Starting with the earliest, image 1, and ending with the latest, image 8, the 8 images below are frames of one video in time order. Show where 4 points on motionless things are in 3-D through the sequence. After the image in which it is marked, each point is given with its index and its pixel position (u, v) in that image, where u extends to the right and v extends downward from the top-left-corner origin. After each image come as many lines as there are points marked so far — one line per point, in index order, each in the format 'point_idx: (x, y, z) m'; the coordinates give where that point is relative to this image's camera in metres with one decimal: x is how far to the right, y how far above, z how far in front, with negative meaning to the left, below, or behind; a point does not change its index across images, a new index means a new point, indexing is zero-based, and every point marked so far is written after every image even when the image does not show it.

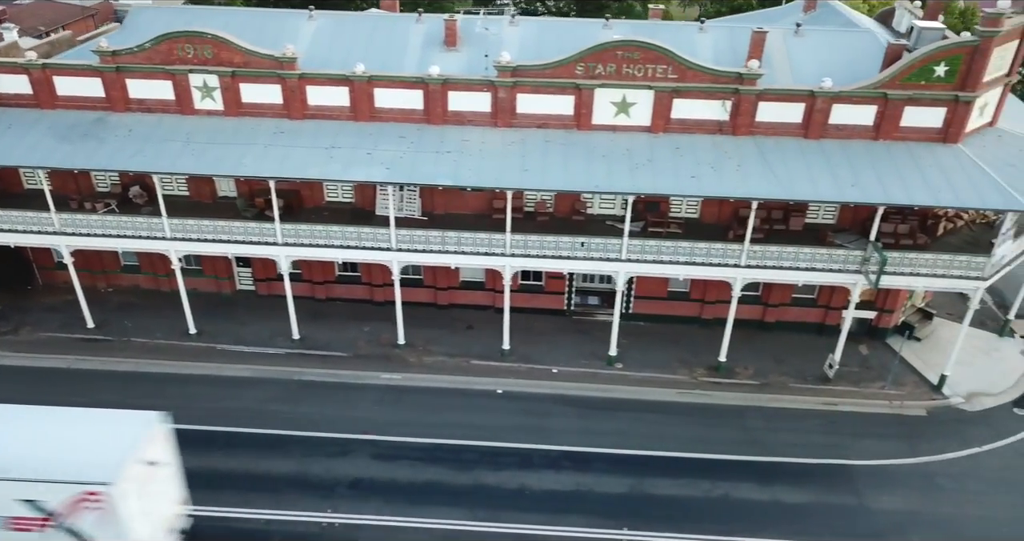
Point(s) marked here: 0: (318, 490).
0: (-4.9, -5.6, +19.4) m
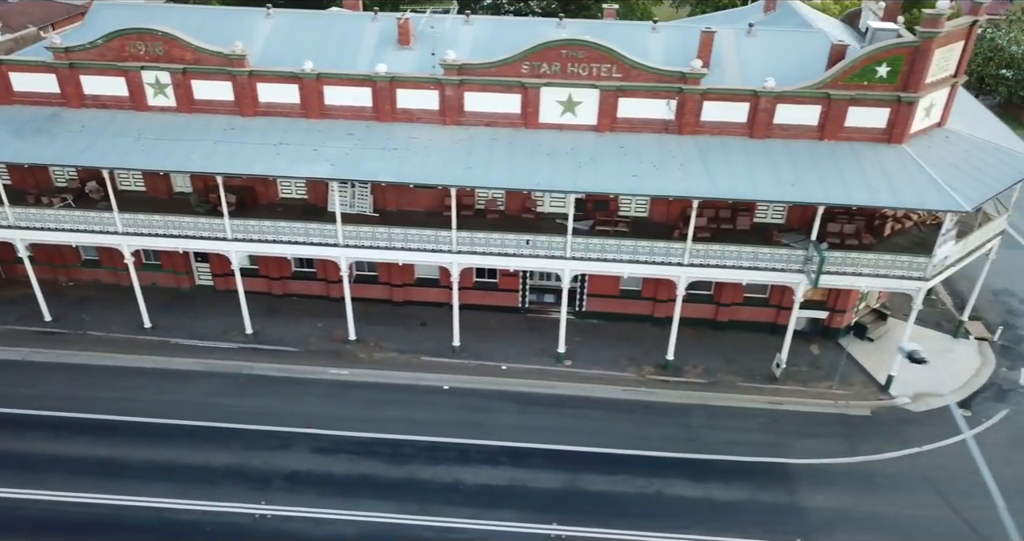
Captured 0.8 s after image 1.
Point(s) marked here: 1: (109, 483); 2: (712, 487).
0: (-6.6, -5.4, +19.6) m
1: (-10.2, -5.4, +19.3) m
2: (+5.2, -5.7, +19.9) m
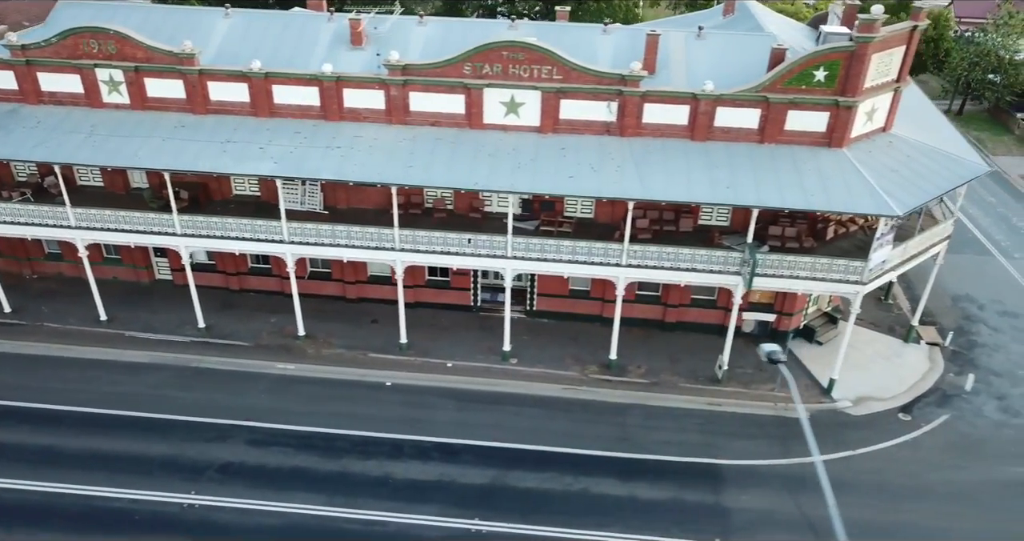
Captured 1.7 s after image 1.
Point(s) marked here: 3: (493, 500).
0: (-8.5, -5.3, +20.0) m
1: (-12.1, -5.2, +19.8) m
2: (+3.3, -5.7, +20.1) m
3: (-0.5, -5.9, +19.5) m
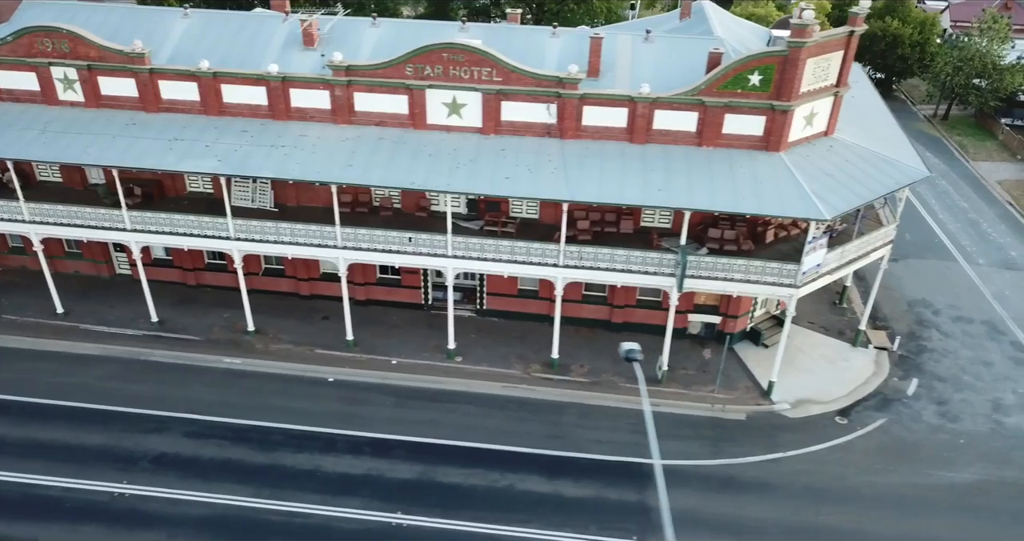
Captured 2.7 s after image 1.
0: (-10.5, -5.1, +20.4) m
1: (-14.1, -5.0, +20.3) m
2: (+1.4, -5.7, +20.4) m
3: (-2.5, -5.8, +19.8) m
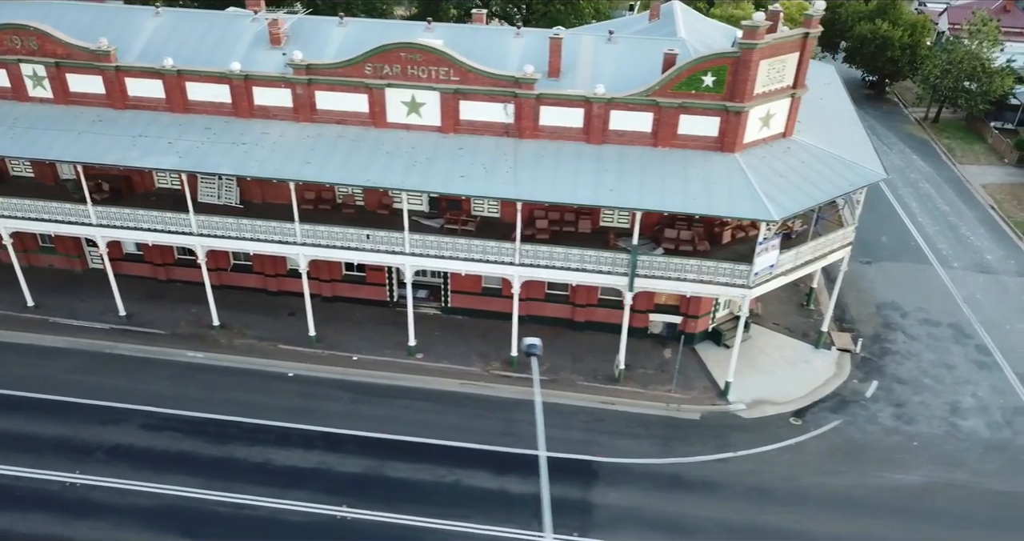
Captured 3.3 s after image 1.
0: (-11.9, -5.0, +20.8) m
1: (-15.5, -4.8, +20.7) m
2: (0.0, -5.6, +20.6) m
3: (-3.9, -5.7, +20.0) m
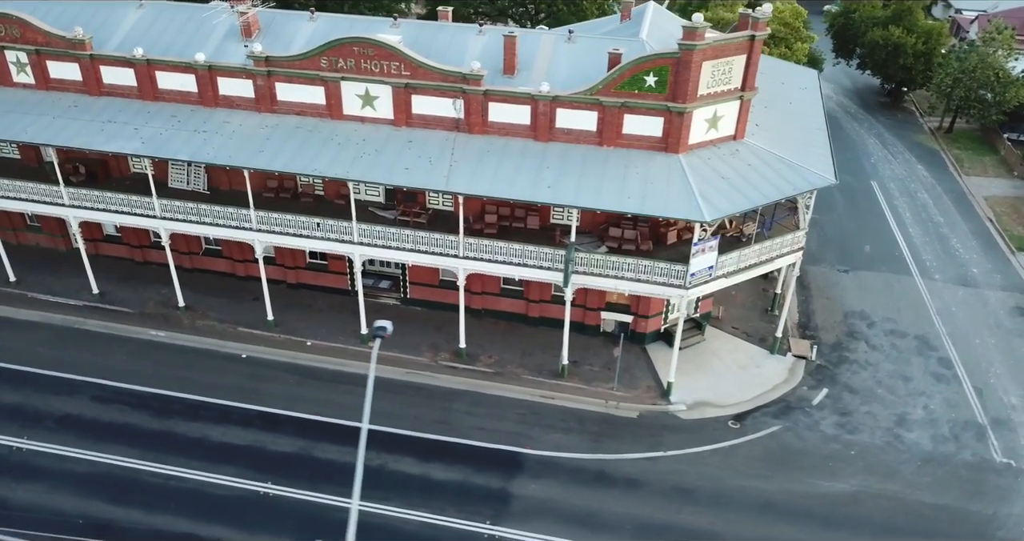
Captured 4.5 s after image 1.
0: (-13.9, -4.3, +21.9) m
1: (-17.5, -4.0, +22.0) m
2: (-2.1, -5.4, +21.0) m
3: (-6.0, -5.4, +20.7) m
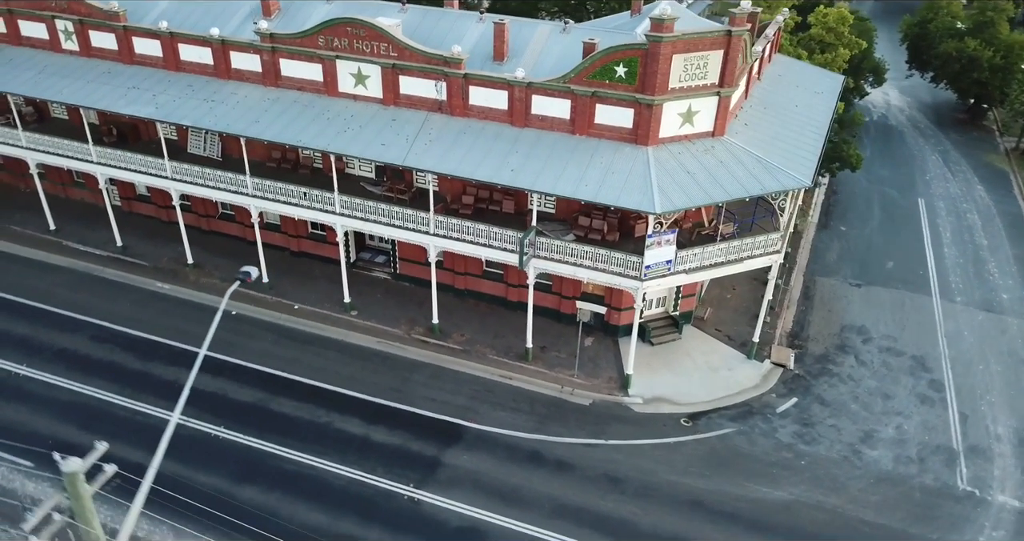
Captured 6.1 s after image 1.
0: (-15.3, -2.5, +24.3) m
1: (-18.9, -2.0, +24.8) m
2: (-3.9, -4.6, +21.9) m
3: (-7.8, -4.2, +22.1) m
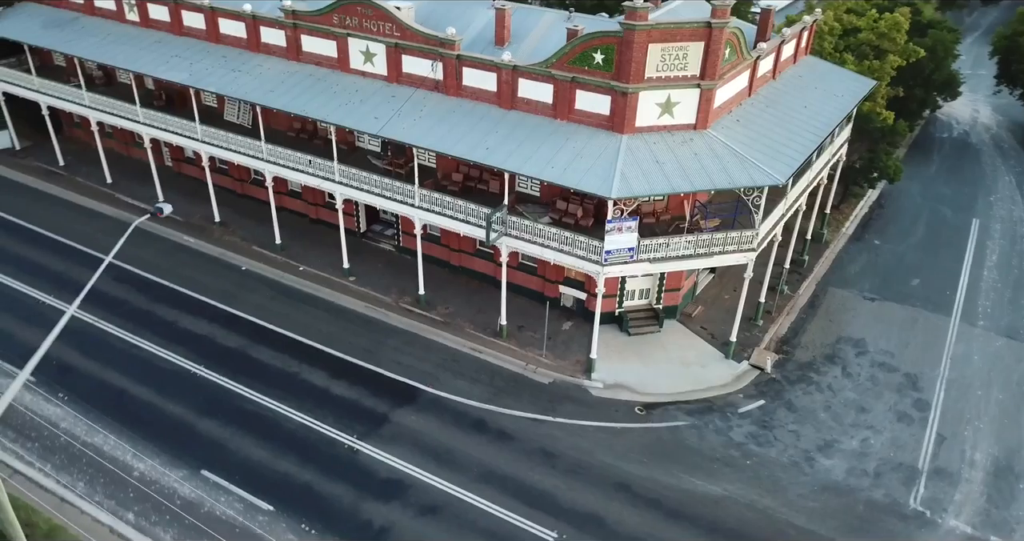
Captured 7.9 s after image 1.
0: (-16.1, -0.5, +27.2) m
1: (-19.4, +0.4, +28.2) m
2: (-5.3, -3.4, +23.3) m
3: (-9.1, -2.8, +24.0) m
